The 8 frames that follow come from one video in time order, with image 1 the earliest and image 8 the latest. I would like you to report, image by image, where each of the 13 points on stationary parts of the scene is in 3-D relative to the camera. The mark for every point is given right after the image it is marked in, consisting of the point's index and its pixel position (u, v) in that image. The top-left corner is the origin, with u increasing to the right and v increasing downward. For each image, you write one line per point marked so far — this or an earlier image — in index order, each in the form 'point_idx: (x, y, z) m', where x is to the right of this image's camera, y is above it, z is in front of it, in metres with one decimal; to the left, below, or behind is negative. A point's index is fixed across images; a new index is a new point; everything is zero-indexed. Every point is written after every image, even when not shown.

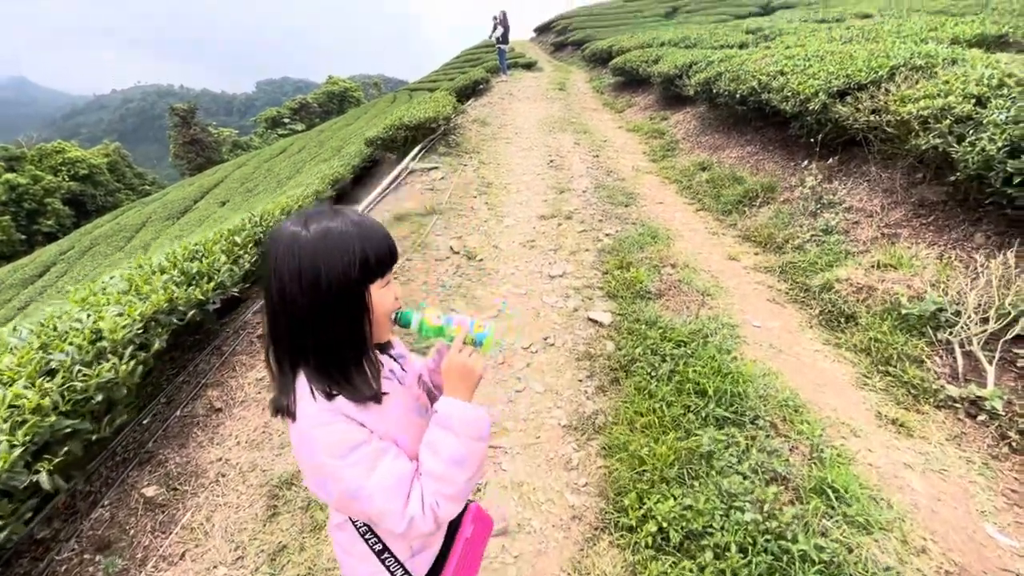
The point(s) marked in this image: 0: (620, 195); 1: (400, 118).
0: (+1.6, +1.4, +7.2) m
1: (-2.3, +3.5, +9.9) m
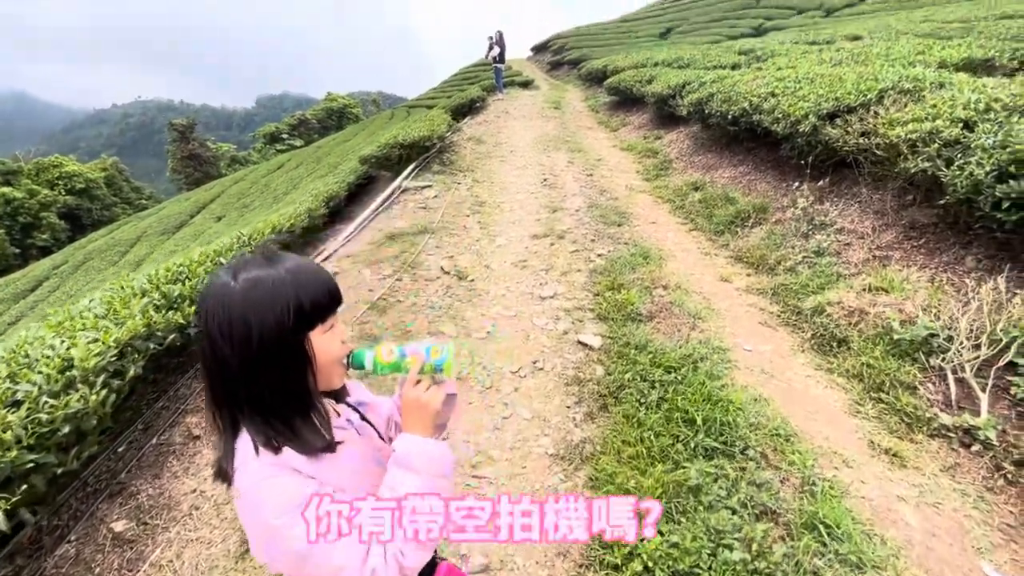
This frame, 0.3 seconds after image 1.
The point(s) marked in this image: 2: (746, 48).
0: (+1.5, +1.1, +7.2) m
1: (-2.5, +3.1, +9.9) m
2: (+8.2, +8.4, +16.8) m
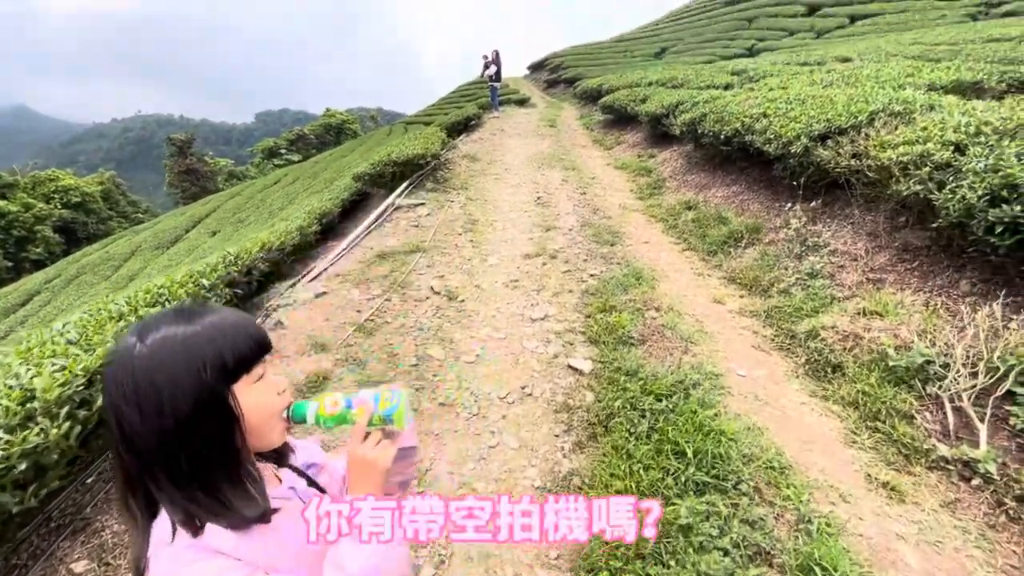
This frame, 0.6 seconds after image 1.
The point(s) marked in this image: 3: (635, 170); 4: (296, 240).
0: (+1.4, +0.8, +7.2) m
1: (-2.6, +2.8, +9.9) m
2: (+8.1, +7.8, +17.0) m
3: (+2.8, +2.7, +10.8) m
4: (-3.4, +0.7, +7.5) m
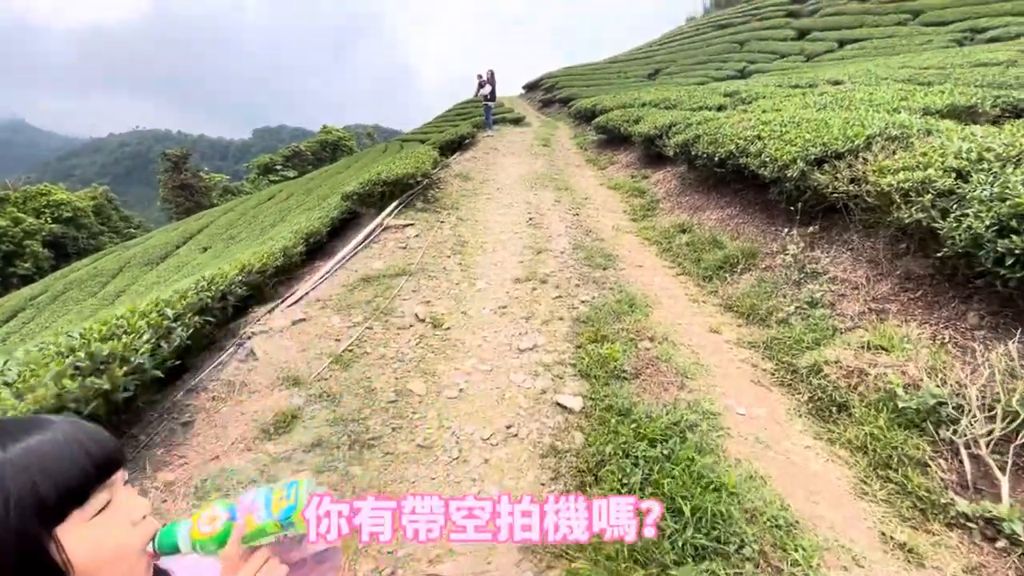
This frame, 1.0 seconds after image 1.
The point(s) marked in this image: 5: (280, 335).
0: (+1.3, +0.4, +7.0) m
1: (-2.8, +2.3, +9.8) m
2: (+7.9, +7.1, +17.1) m
3: (+2.6, +2.2, +10.7) m
4: (-3.6, +0.4, +7.3) m
5: (-2.3, -0.5, +4.7) m
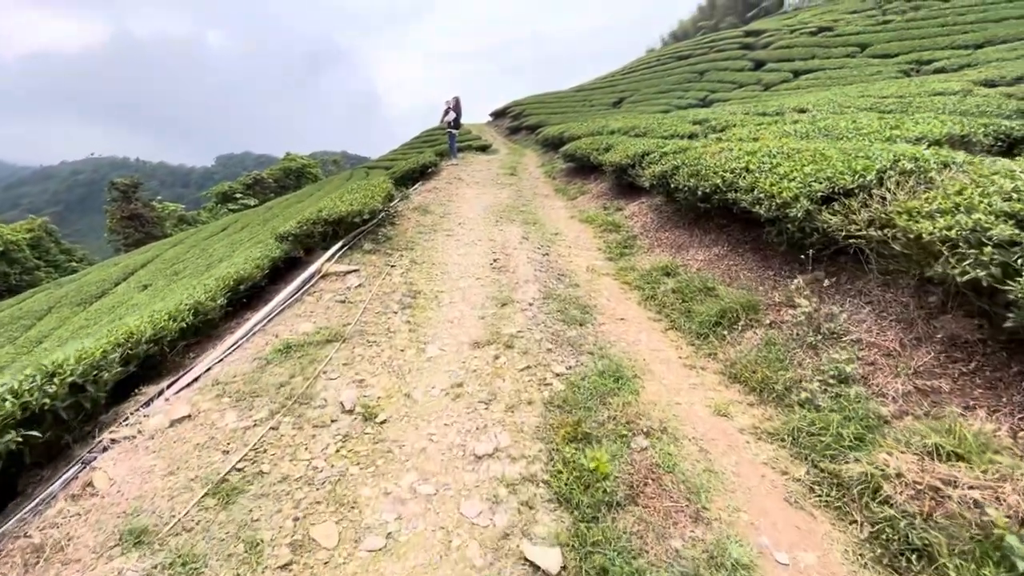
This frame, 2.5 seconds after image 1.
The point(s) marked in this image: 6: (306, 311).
0: (+0.8, -0.3, +6.0) m
1: (-3.5, +1.4, +8.6) m
2: (+6.6, +5.9, +16.8) m
3: (+1.8, +1.3, +9.8) m
4: (-4.1, -0.4, +6.0) m
5: (-2.6, -1.1, +3.5) m
6: (-2.6, -0.3, +5.9) m
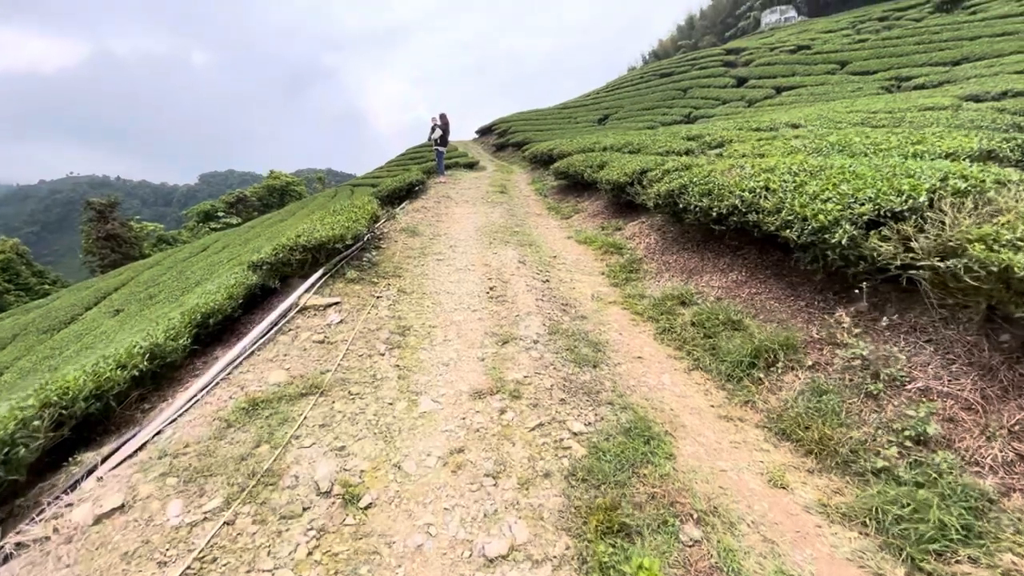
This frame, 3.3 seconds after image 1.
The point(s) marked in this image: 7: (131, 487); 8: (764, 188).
0: (+0.8, -0.7, +5.3) m
1: (-3.5, +0.9, +7.9) m
2: (+6.3, +5.3, +16.4) m
3: (+1.7, +0.8, +9.2) m
4: (-4.0, -0.9, +5.2) m
5: (-2.5, -1.5, +2.7) m
6: (-2.5, -0.7, +5.1) m
7: (-2.6, -1.3, +3.2) m
8: (+3.2, +1.3, +6.1) m
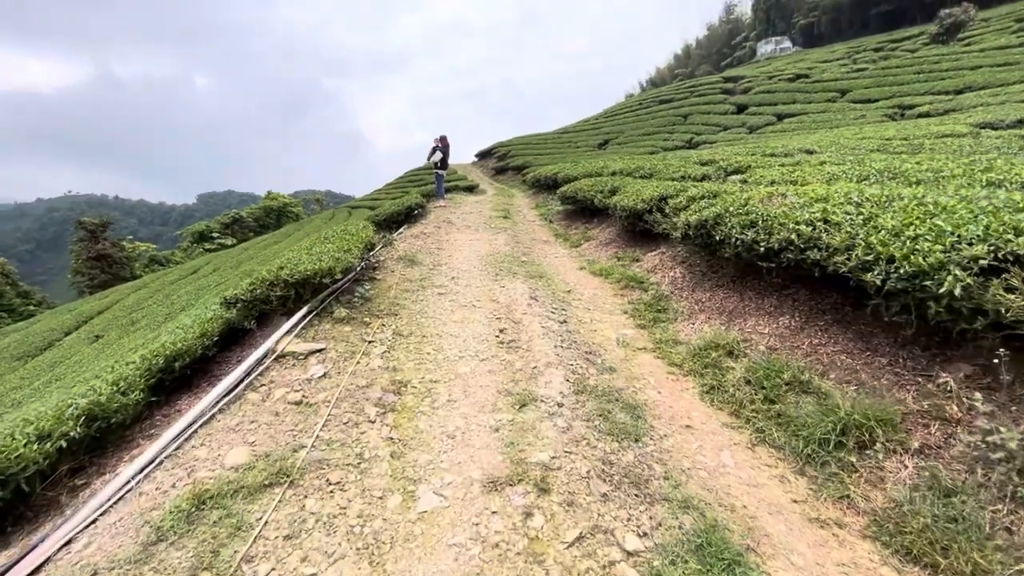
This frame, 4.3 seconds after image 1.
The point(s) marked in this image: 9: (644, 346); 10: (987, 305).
0: (+1.0, -1.1, +4.4) m
1: (-3.3, +0.3, +6.9) m
2: (+6.4, +4.3, +15.8) m
3: (+1.9, +0.1, +8.4) m
4: (-3.9, -1.3, +4.2) m
5: (-2.3, -1.8, +1.7) m
6: (-2.3, -1.1, +4.2) m
7: (-2.4, -1.7, +2.2) m
8: (+3.4, +0.7, +5.3) m
9: (+1.6, -0.7, +5.9) m
10: (+3.4, -0.1, +3.4) m
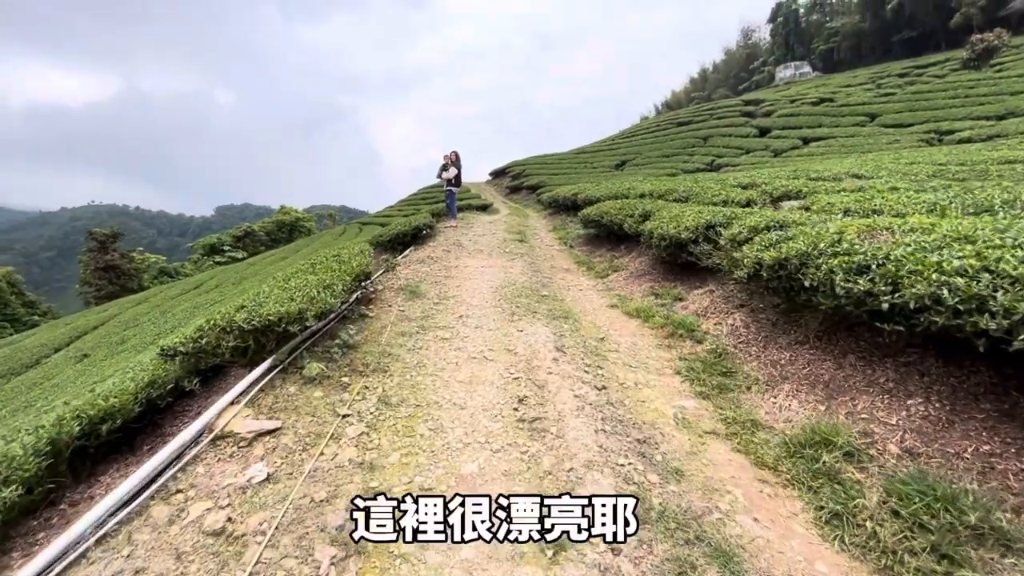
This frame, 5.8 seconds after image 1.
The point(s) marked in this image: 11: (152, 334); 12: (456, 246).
0: (+1.2, -1.6, +2.8) m
1: (-3.1, -0.2, +5.5) m
2: (+6.9, +3.2, +14.3) m
3: (+2.2, -0.6, +6.8) m
4: (-3.7, -1.7, +2.7) m
5: (-2.2, -2.1, +0.2) m
6: (-2.2, -1.6, +2.7) m
7: (-2.3, -2.0, +0.7) m
8: (+3.6, +0.1, +3.7) m
9: (+1.9, -1.3, +4.3) m
10: (+3.5, -0.6, +1.9) m
11: (-12.6, -1.6, +16.8) m
12: (-1.4, +1.1, +12.3) m
